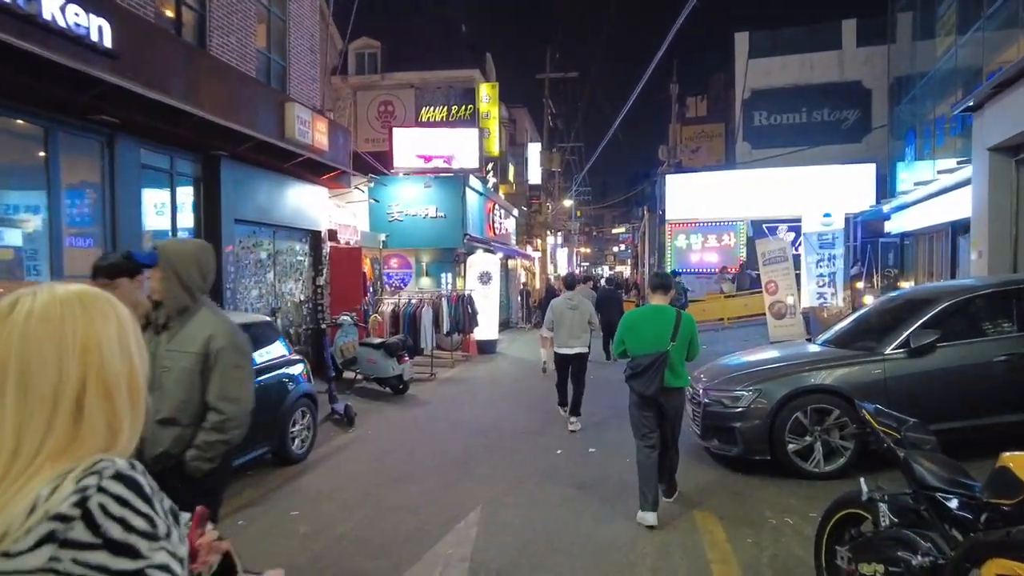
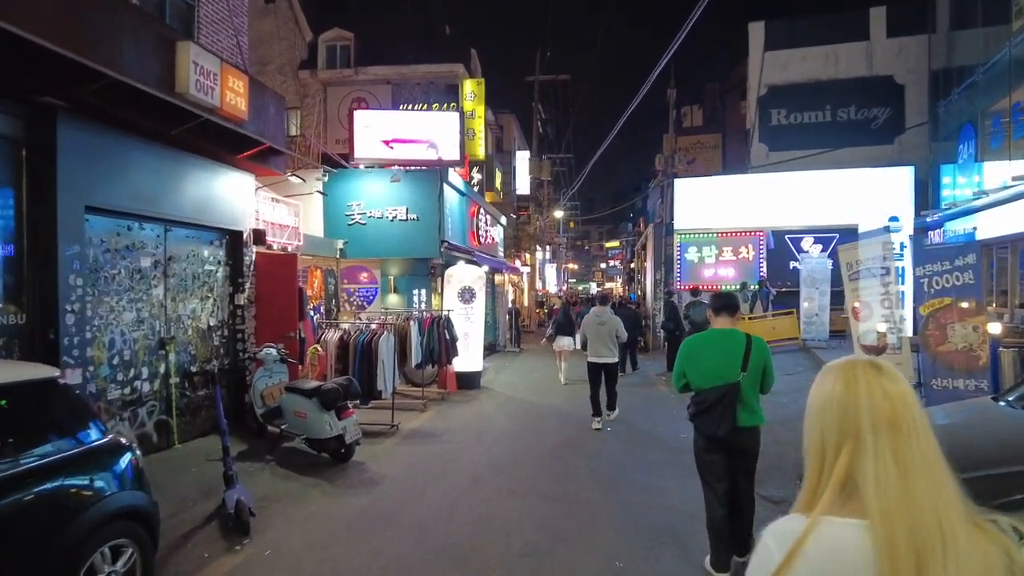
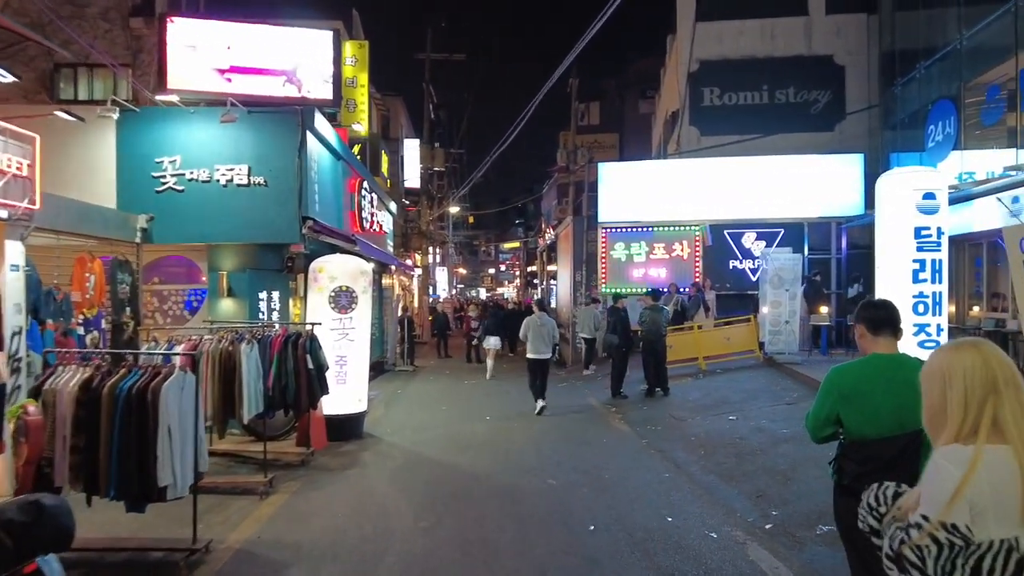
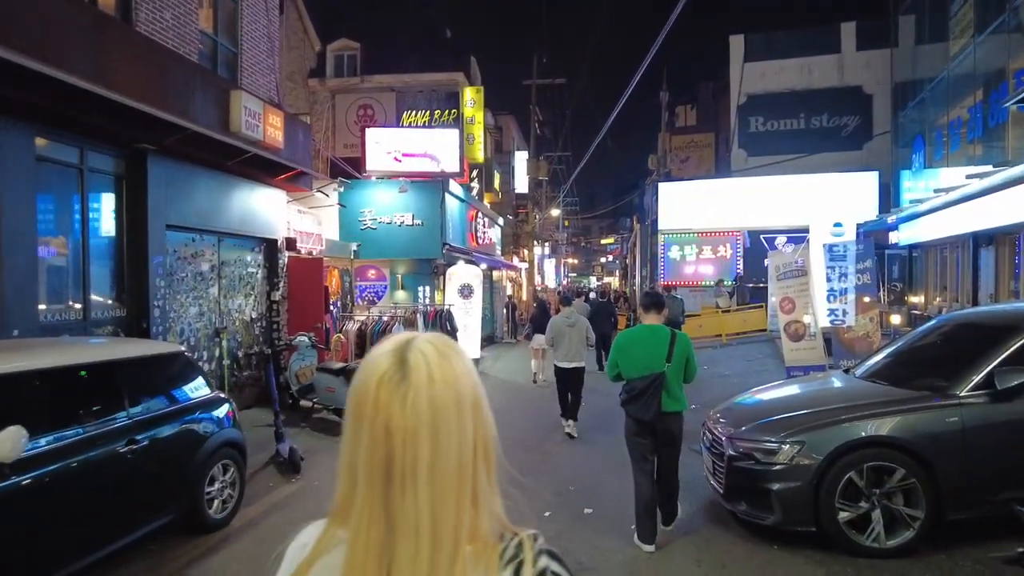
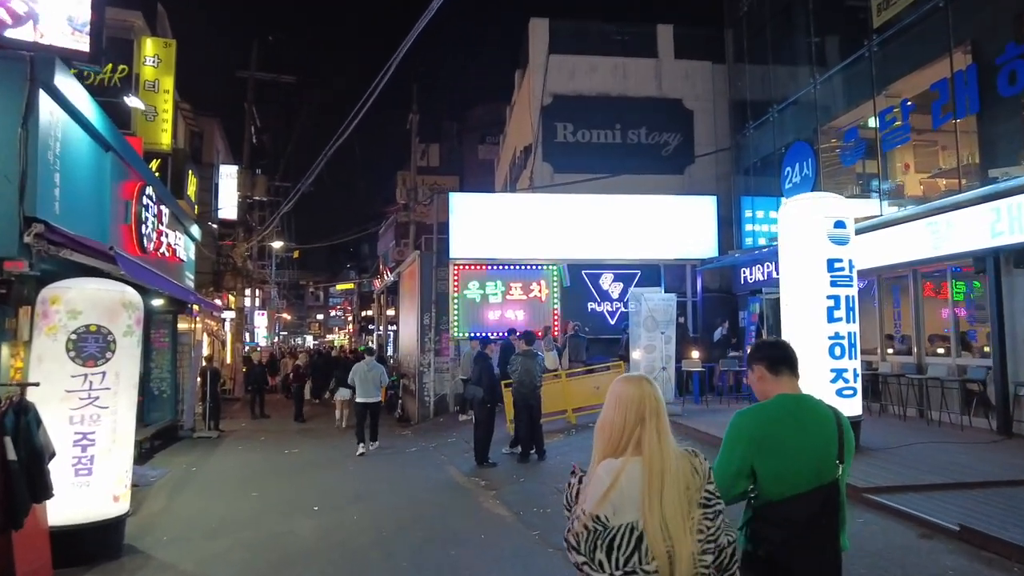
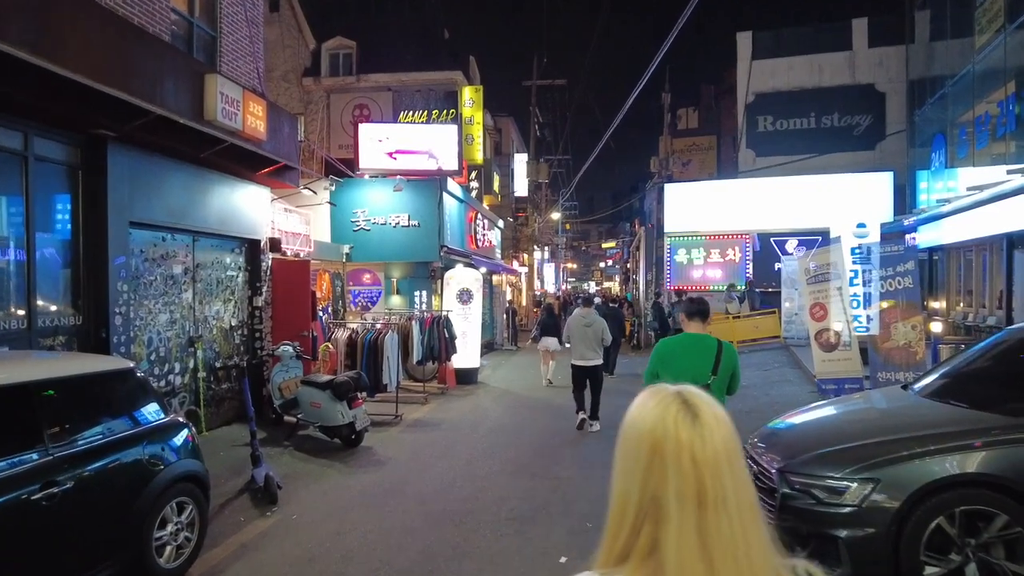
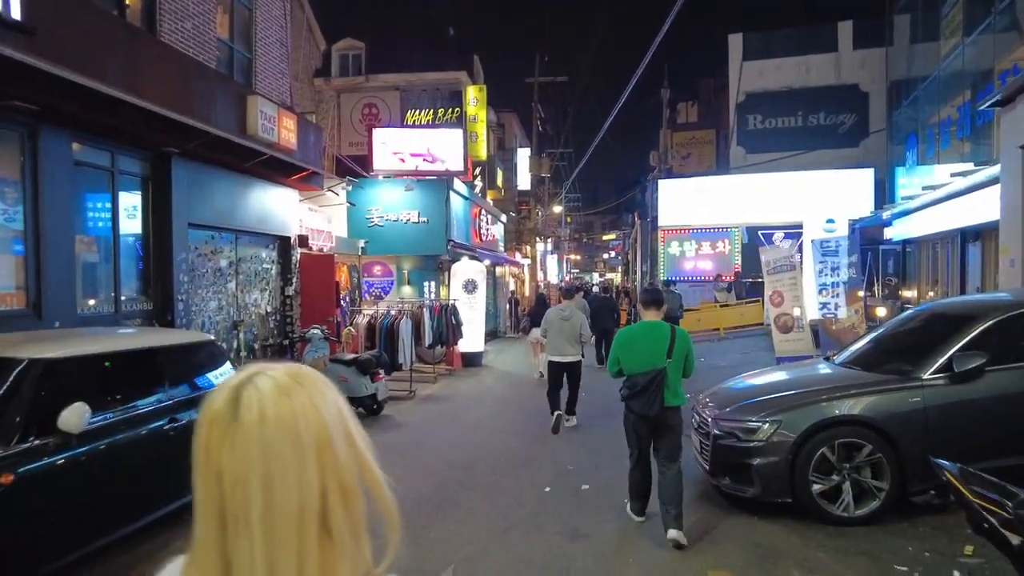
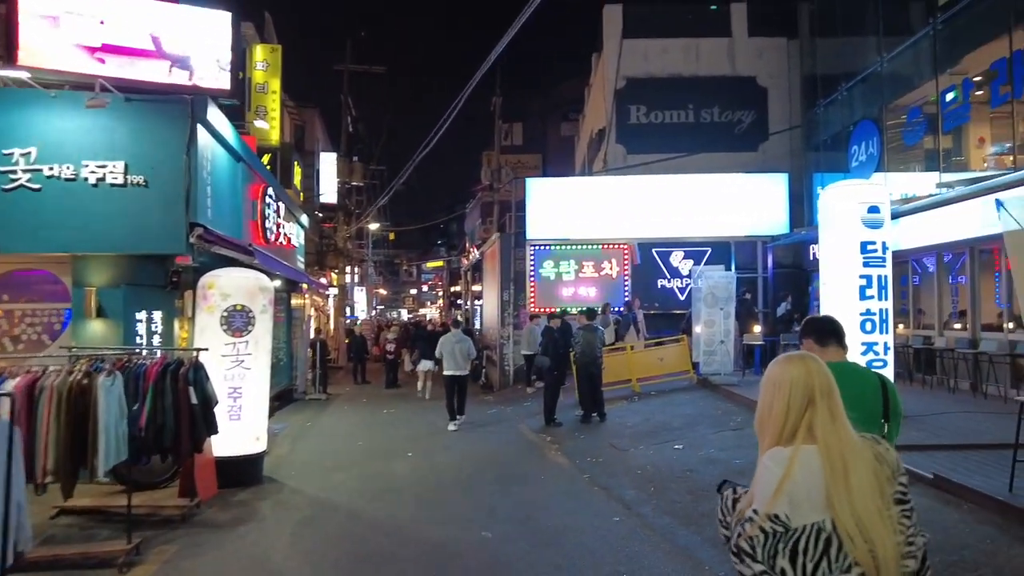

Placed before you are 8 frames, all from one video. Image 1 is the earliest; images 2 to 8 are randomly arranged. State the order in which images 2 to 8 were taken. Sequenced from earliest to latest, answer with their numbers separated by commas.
7, 4, 6, 2, 3, 8, 5
